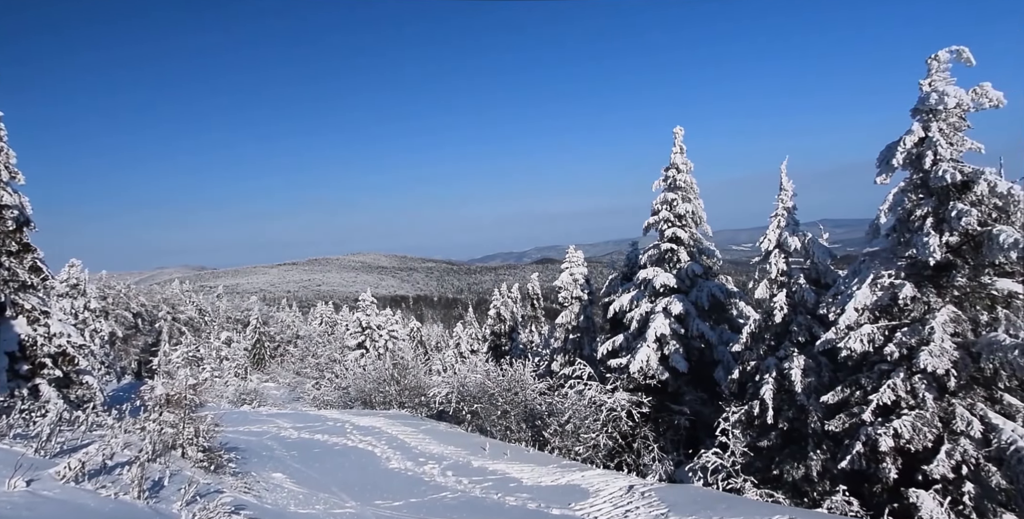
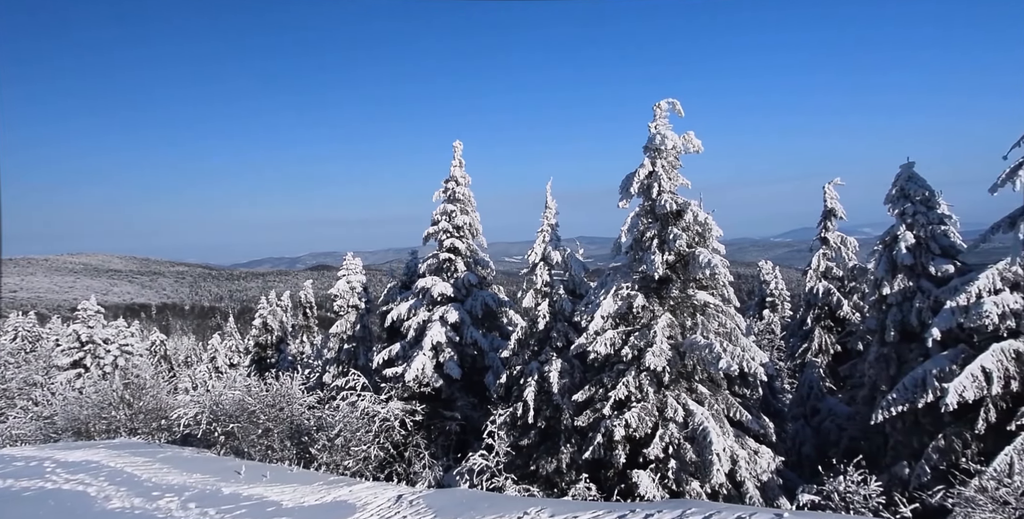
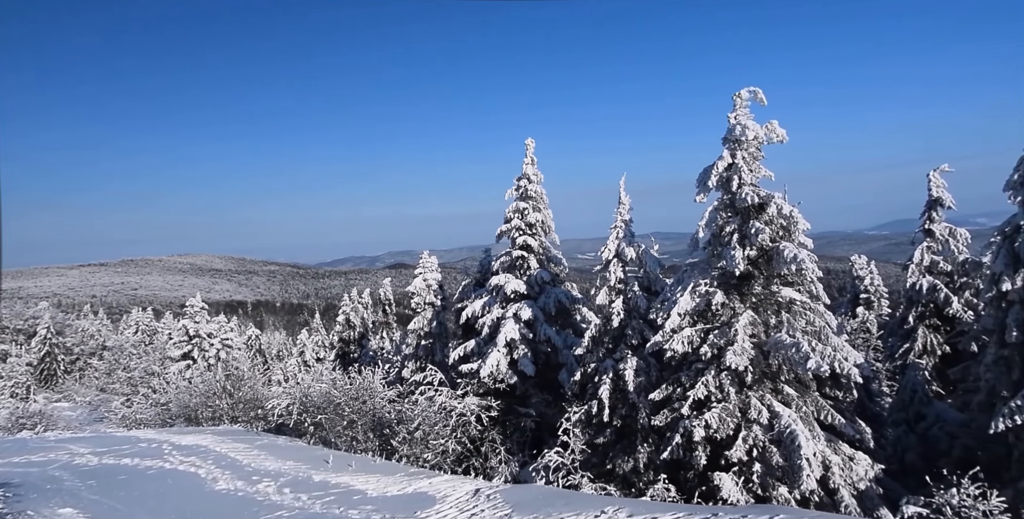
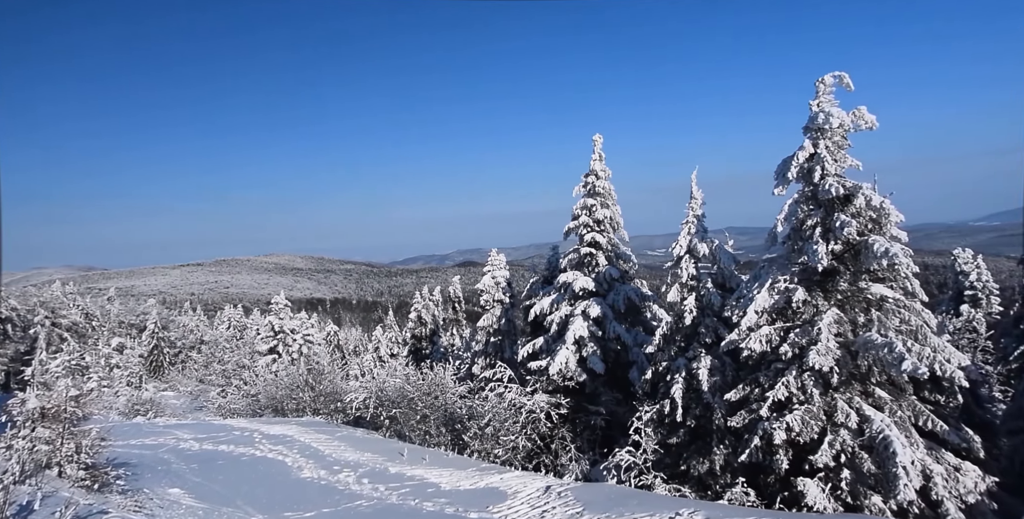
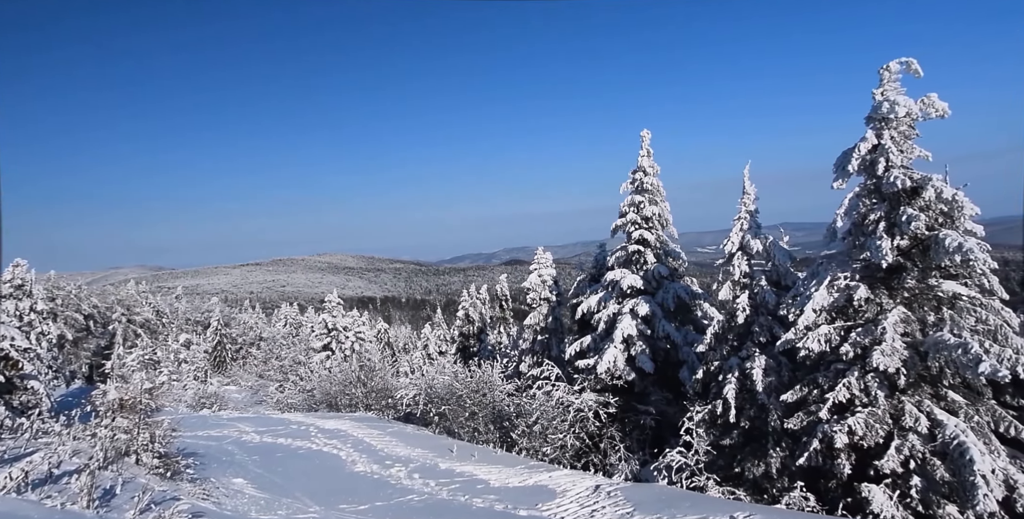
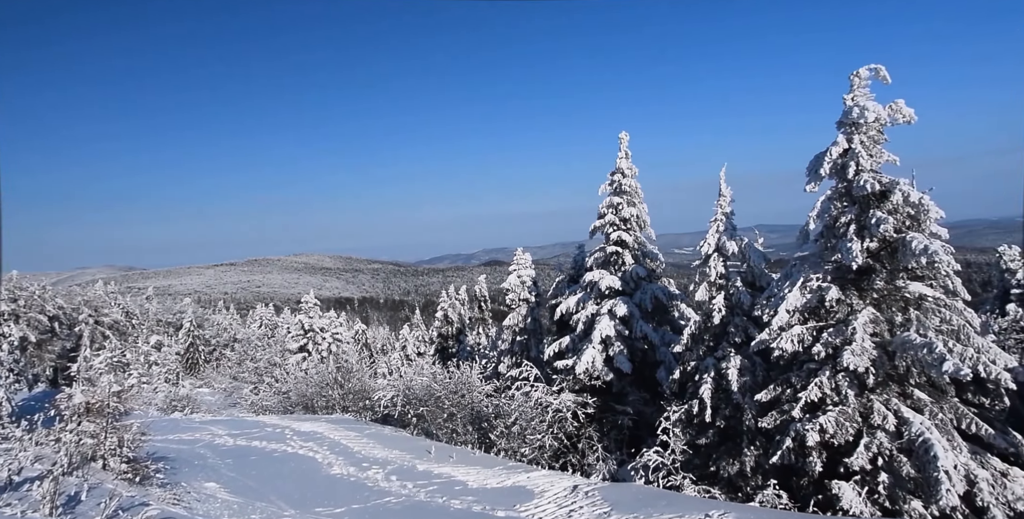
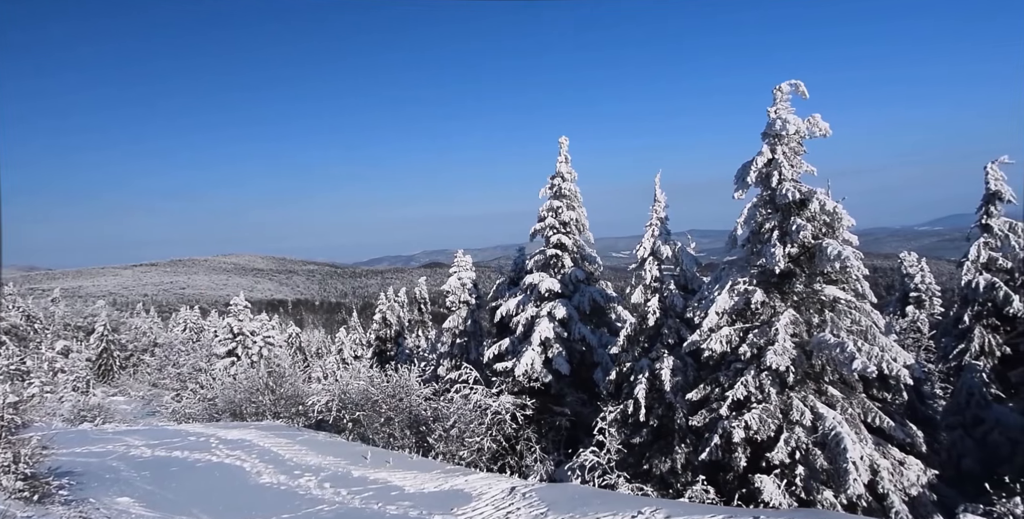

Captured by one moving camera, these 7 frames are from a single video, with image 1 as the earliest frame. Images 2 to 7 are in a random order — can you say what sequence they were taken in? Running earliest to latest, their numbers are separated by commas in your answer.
5, 6, 4, 7, 3, 2
